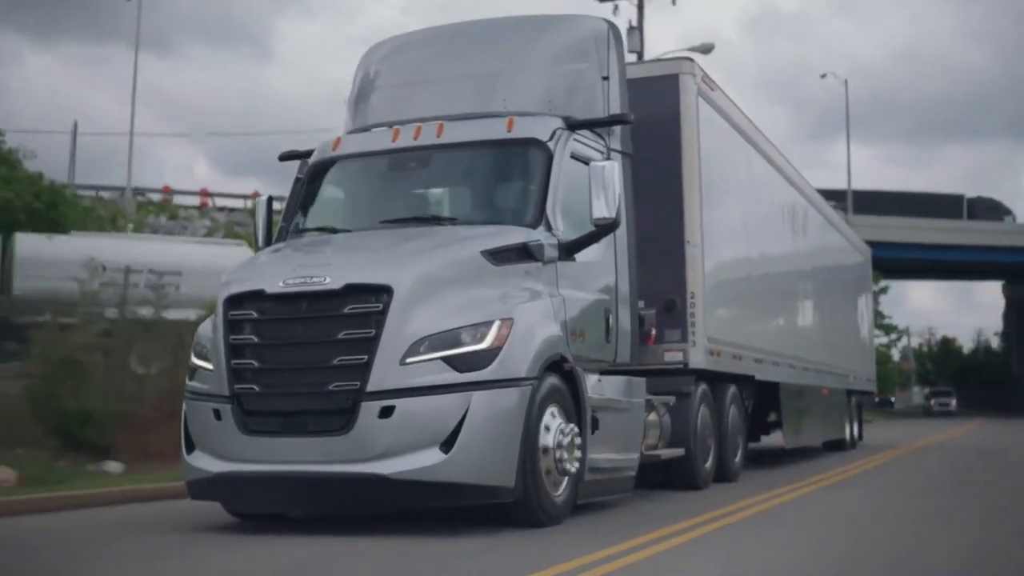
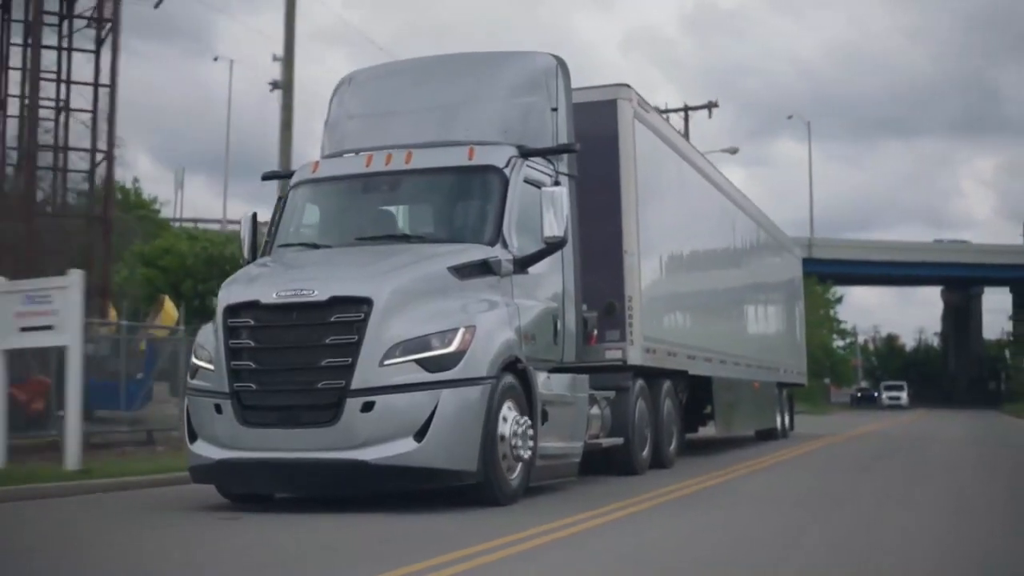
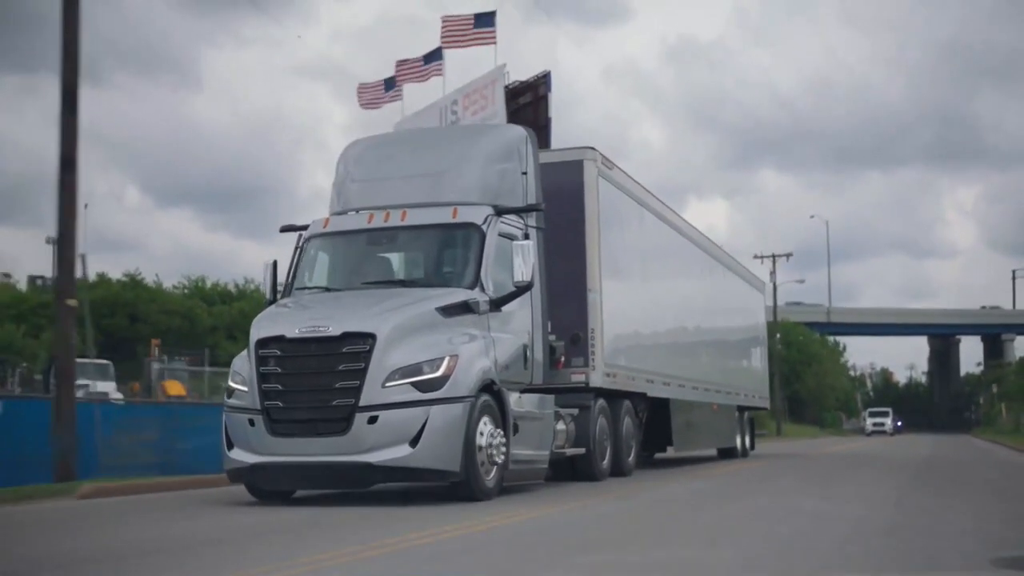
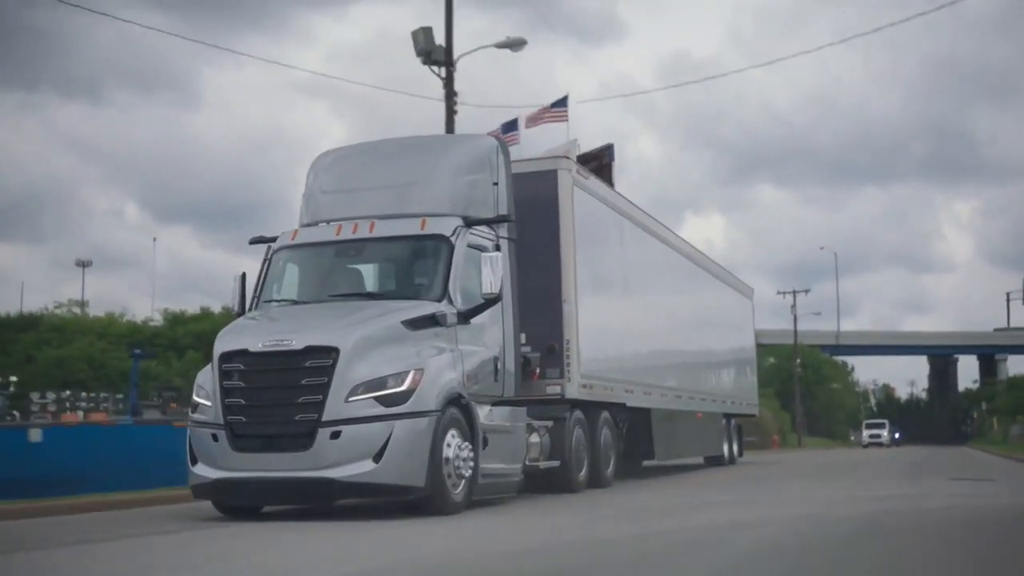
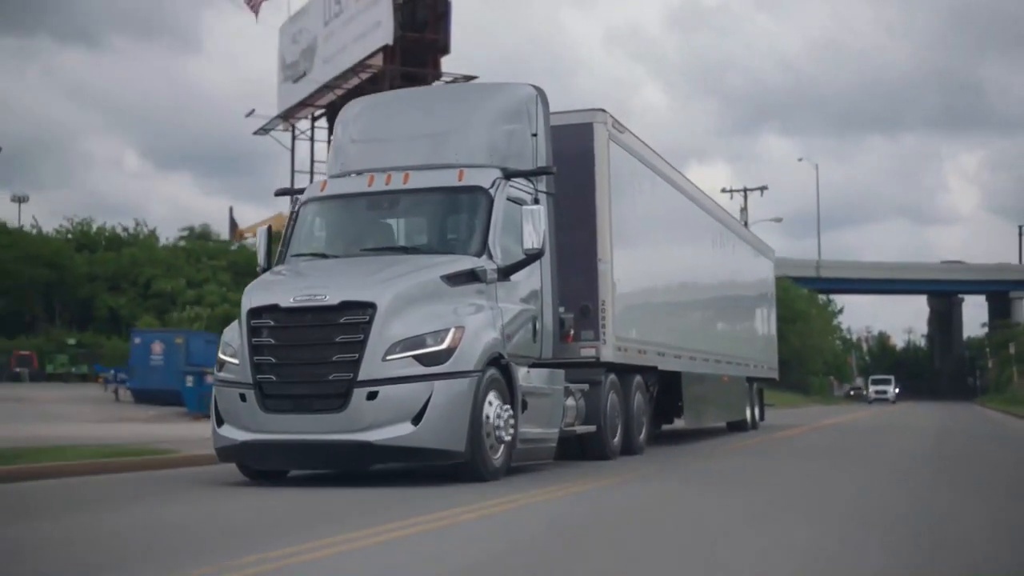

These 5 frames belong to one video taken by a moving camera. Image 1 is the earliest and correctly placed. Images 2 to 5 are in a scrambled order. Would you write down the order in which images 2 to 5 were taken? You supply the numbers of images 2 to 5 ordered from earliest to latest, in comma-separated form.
2, 5, 3, 4
